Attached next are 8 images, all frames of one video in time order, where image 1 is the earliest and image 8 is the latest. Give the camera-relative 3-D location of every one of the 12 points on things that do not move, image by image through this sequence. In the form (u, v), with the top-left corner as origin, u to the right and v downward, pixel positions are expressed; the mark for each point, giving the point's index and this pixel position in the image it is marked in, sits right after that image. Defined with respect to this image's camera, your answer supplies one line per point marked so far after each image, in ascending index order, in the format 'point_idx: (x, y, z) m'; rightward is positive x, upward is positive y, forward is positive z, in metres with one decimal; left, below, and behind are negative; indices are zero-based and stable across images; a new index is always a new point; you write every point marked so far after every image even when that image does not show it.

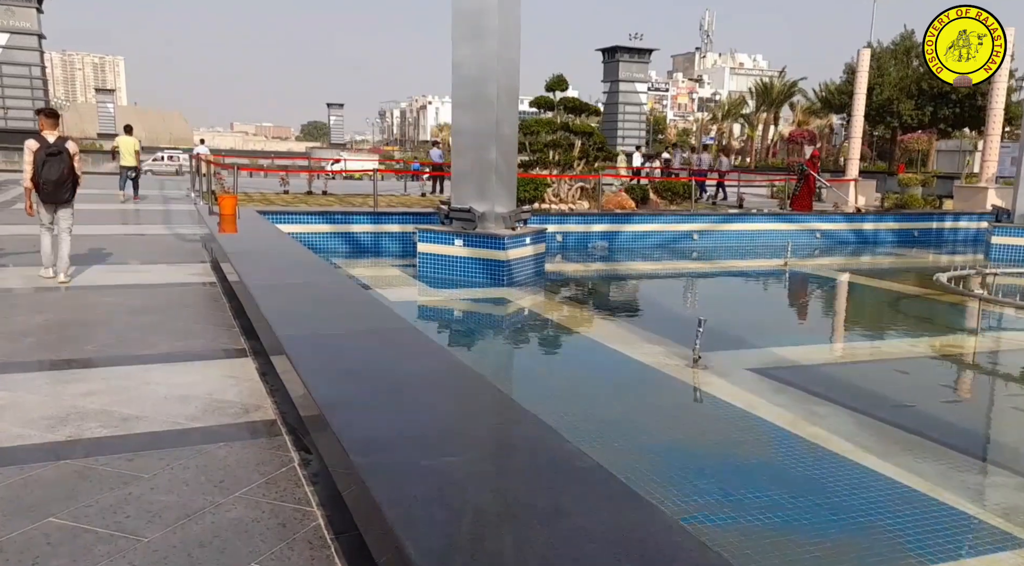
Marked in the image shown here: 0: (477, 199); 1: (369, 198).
0: (-0.4, +0.9, +7.8) m
1: (-3.7, +2.2, +19.5) m
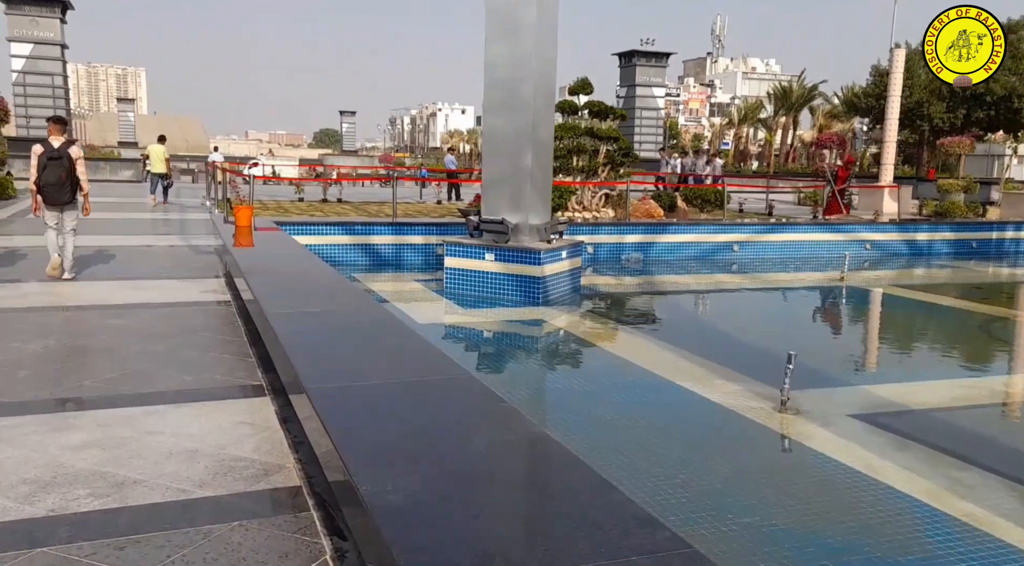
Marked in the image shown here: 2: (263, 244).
0: (-0.1, +0.7, +7.2) m
1: (-3.1, +1.9, +19.0) m
2: (-2.6, +0.4, +8.1) m
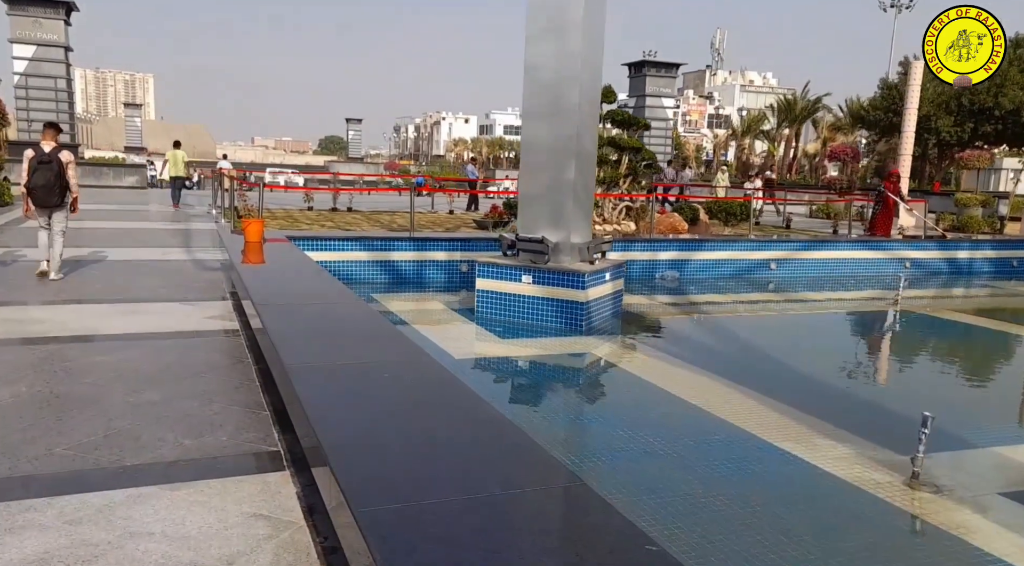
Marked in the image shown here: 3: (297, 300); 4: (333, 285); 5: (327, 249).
0: (+0.3, +0.5, +6.5) m
1: (-2.7, +1.6, +18.3) m
2: (-2.3, +0.2, +7.4) m
3: (-1.6, -0.1, +5.5) m
4: (-1.5, 0.0, +6.3) m
5: (-2.0, +0.4, +8.4) m
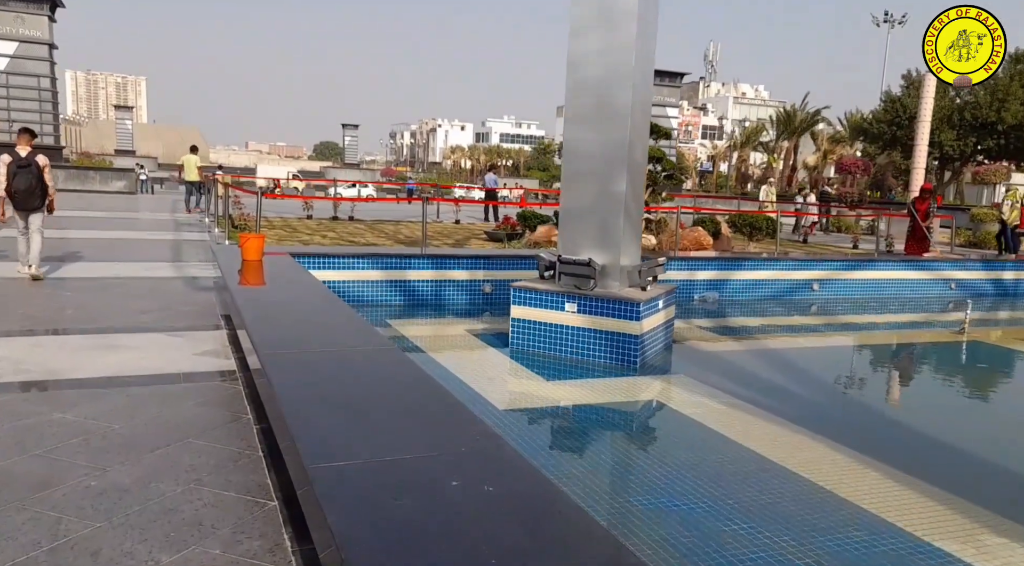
0: (+0.6, +0.3, +5.6) m
1: (-2.5, +1.3, +17.4) m
2: (-2.0, 0.0, +6.5) m
3: (-1.3, -0.3, +4.7) m
4: (-1.2, -0.2, +5.4) m
5: (-1.7, +0.2, +7.5) m
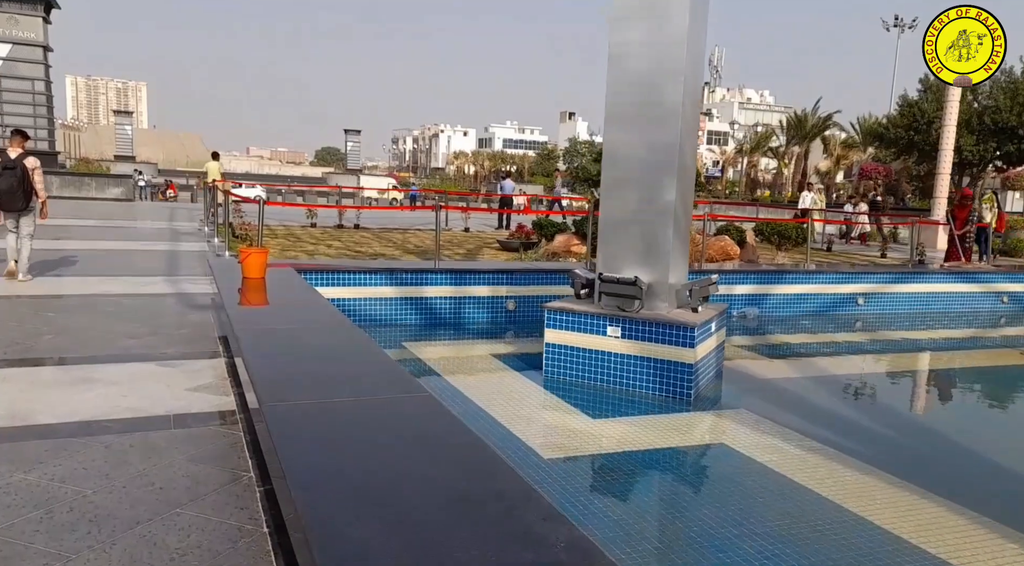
0: (+0.8, +0.1, +5.0) m
1: (-2.2, +1.1, +16.8) m
2: (-1.7, -0.1, +5.8) m
3: (-1.1, -0.4, +4.0) m
4: (-1.0, -0.3, +4.8) m
5: (-1.5, 0.0, +6.9) m
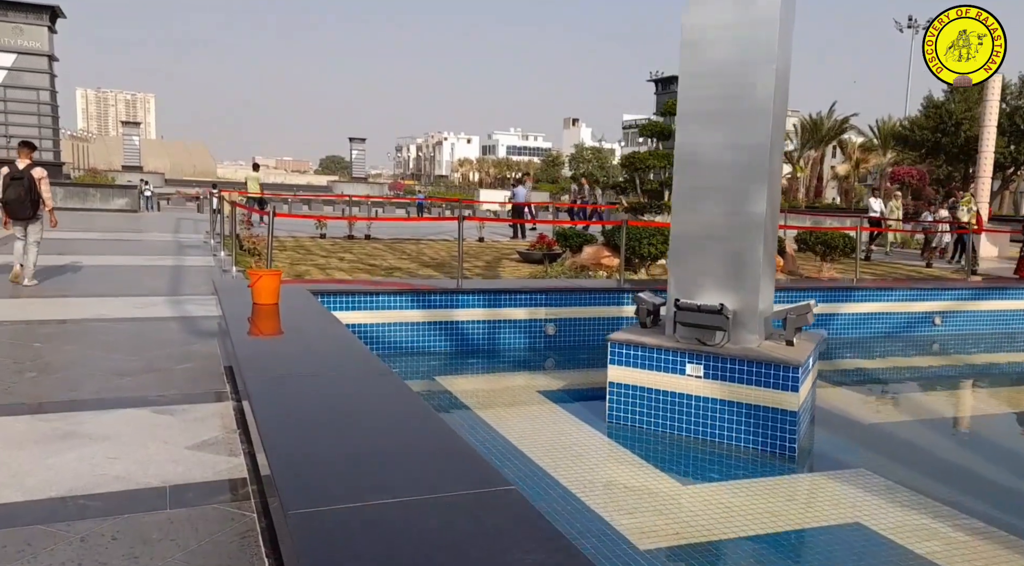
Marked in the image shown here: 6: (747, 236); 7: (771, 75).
0: (+1.1, 0.0, +4.2) m
1: (-1.9, +0.8, +16.0) m
2: (-1.4, -0.3, +5.1) m
3: (-0.7, -0.6, +3.3) m
4: (-0.6, -0.5, +4.0) m
5: (-1.1, -0.2, +6.1) m
6: (+1.2, +0.2, +4.1) m
7: (+1.3, +1.1, +3.9) m
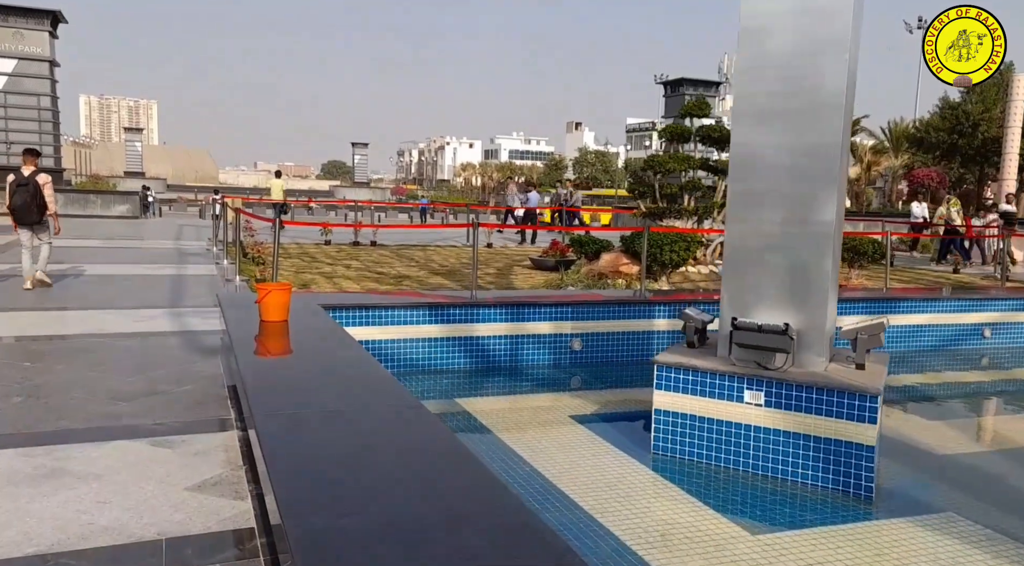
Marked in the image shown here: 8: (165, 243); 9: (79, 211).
0: (+1.3, -0.1, +3.8) m
1: (-1.6, +0.6, +15.6) m
2: (-1.2, -0.4, +4.7) m
3: (-0.6, -0.7, +2.8) m
4: (-0.5, -0.6, +3.6) m
5: (-1.0, -0.3, +5.7) m
6: (+1.4, +0.2, +3.7) m
7: (+1.5, +1.0, +3.5) m
8: (-6.3, +0.7, +14.2) m
9: (-10.6, +1.8, +19.0) m
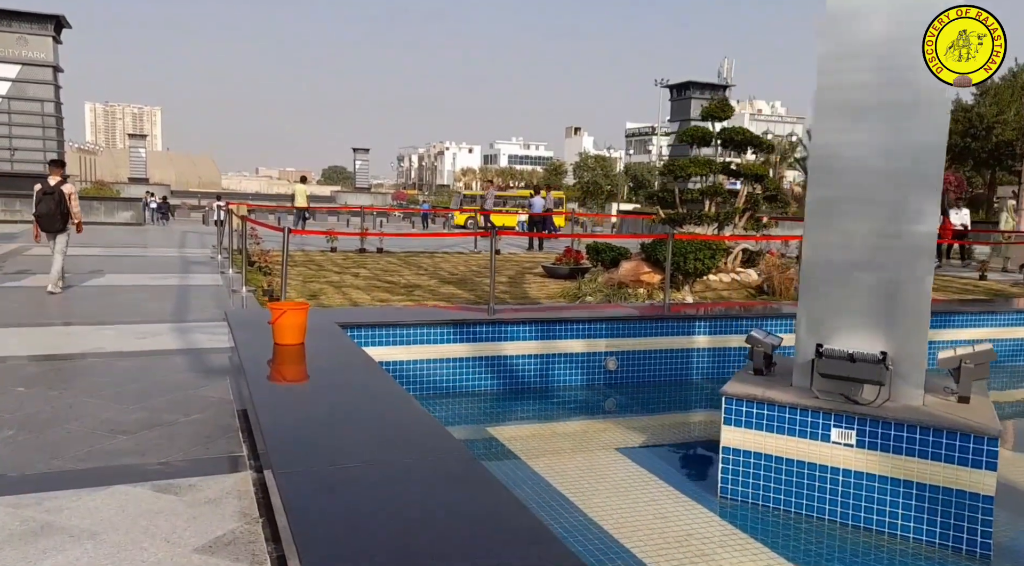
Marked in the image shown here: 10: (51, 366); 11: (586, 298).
0: (+1.5, -0.2, +3.3) m
1: (-1.4, +0.5, +15.2) m
2: (-1.0, -0.5, +4.2) m
3: (-0.3, -0.7, +2.4) m
4: (-0.3, -0.7, +3.1) m
5: (-0.7, -0.4, +5.3) m
6: (+1.6, +0.1, +3.2) m
7: (+1.7, +0.9, +3.1) m
8: (-6.1, +0.5, +13.8) m
9: (-10.4, +1.5, +18.5) m
10: (-3.2, -0.6, +5.4) m
11: (+1.0, -0.2, +9.9) m
